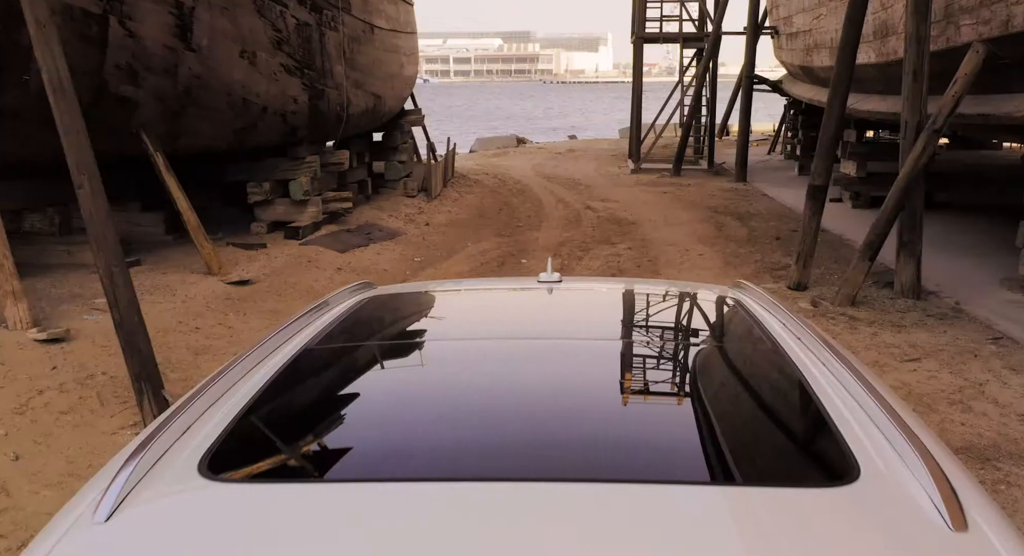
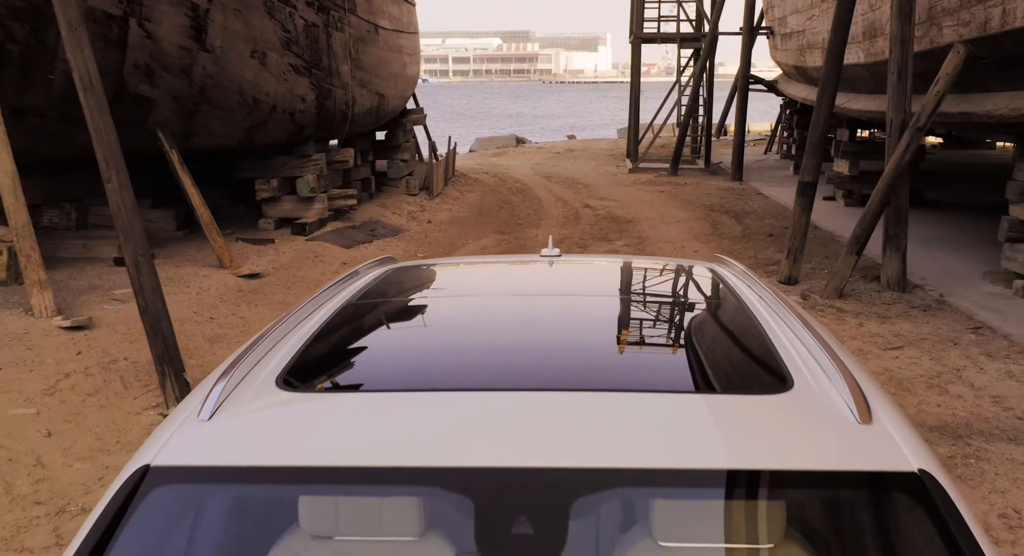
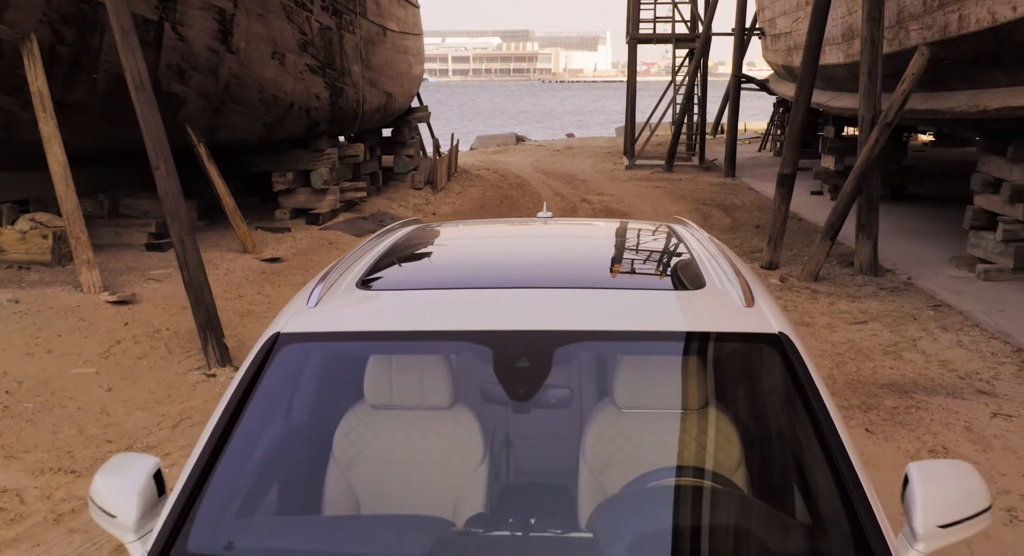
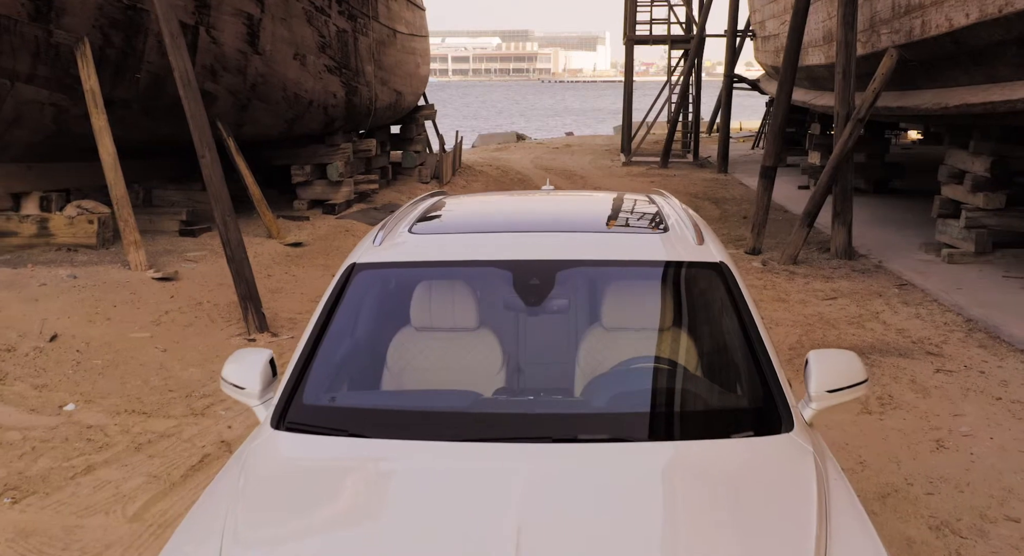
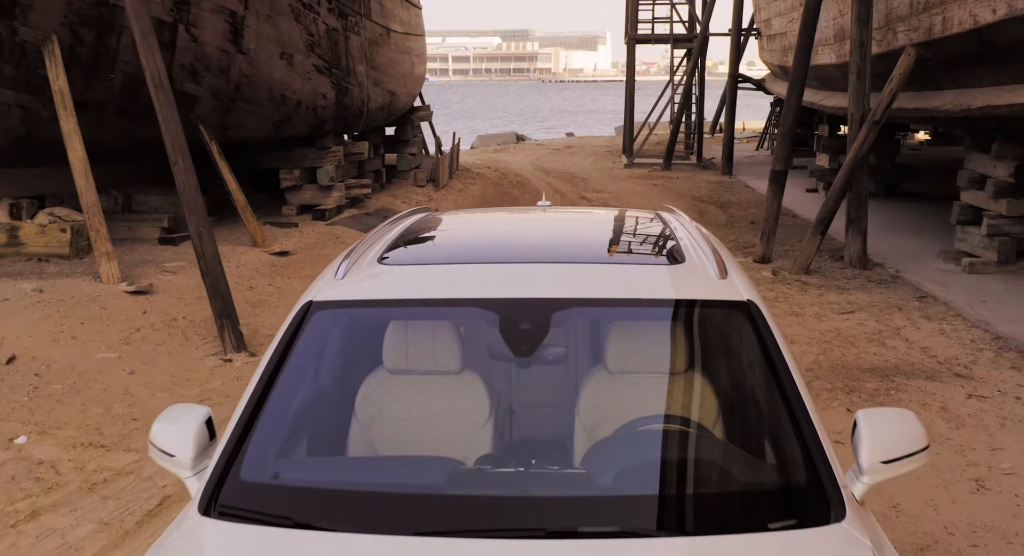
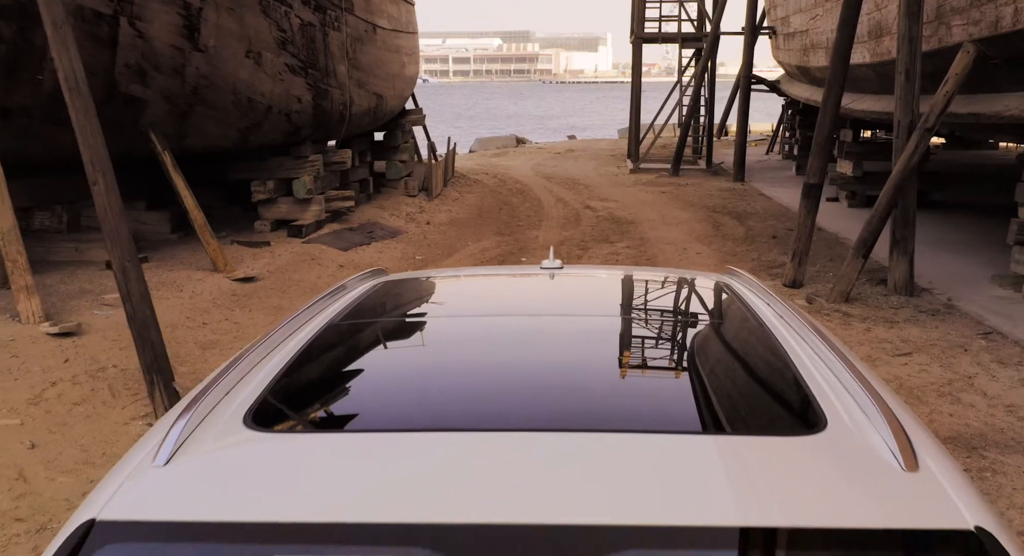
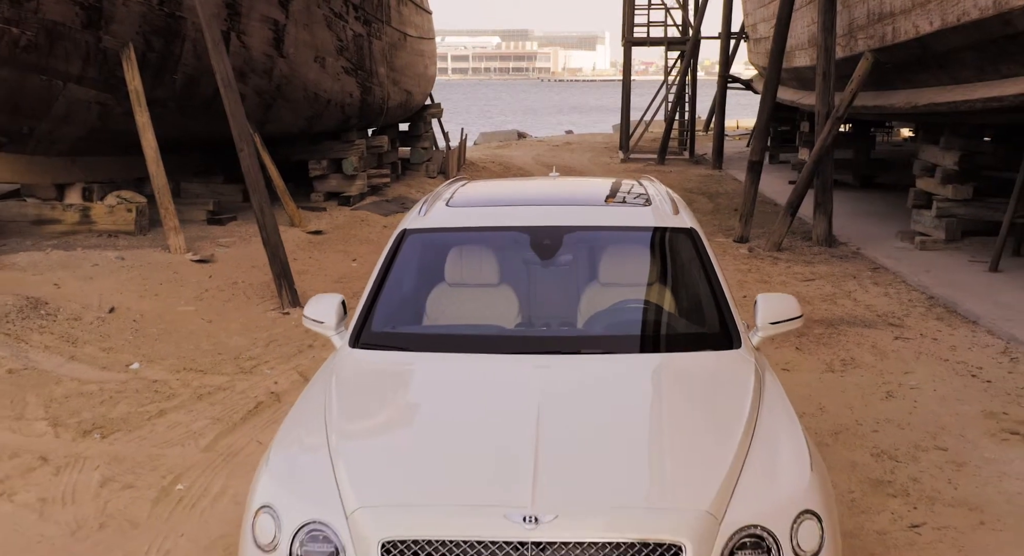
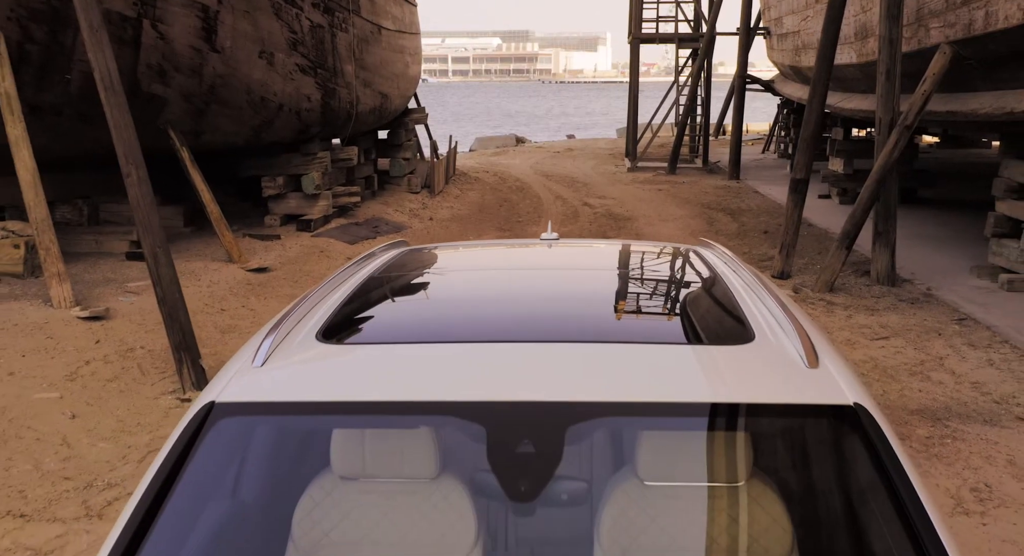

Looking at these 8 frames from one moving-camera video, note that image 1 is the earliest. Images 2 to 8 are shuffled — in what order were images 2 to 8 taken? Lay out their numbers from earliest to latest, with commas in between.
6, 2, 8, 3, 5, 4, 7
